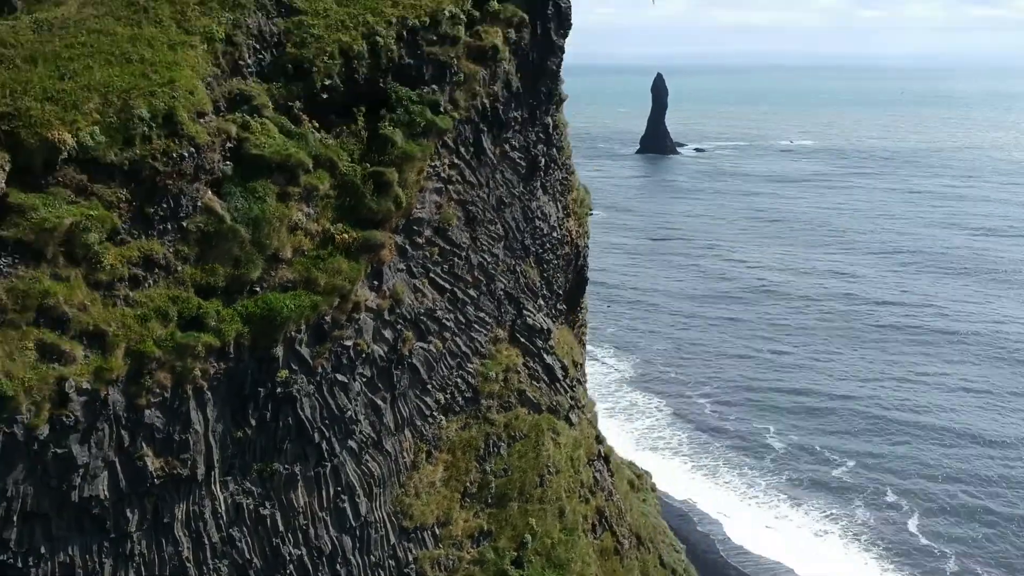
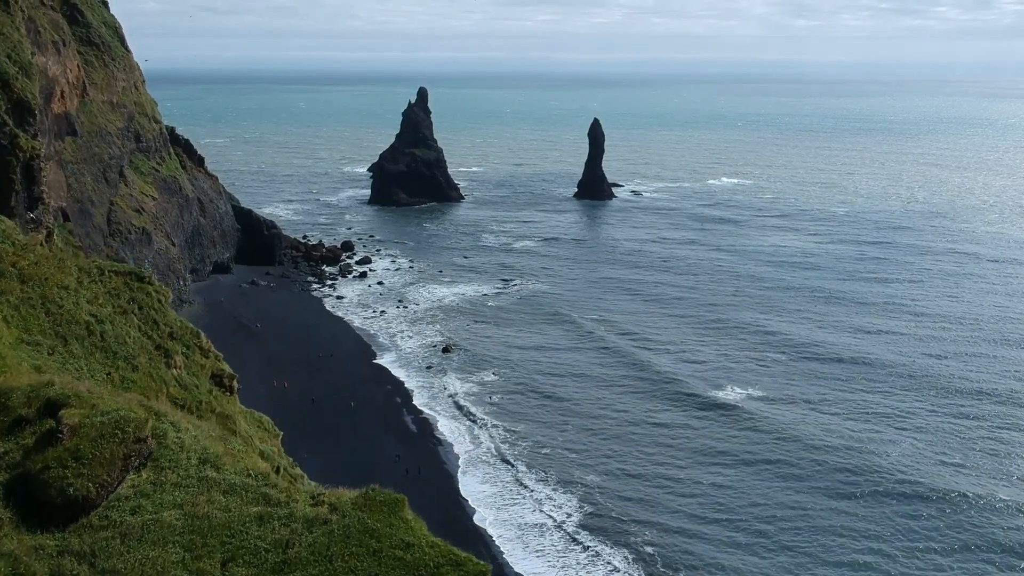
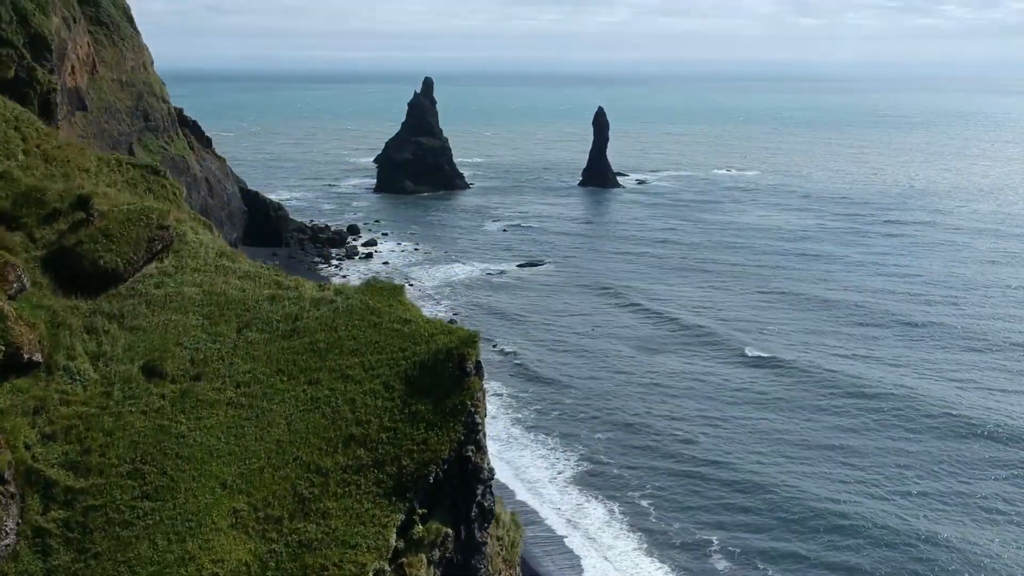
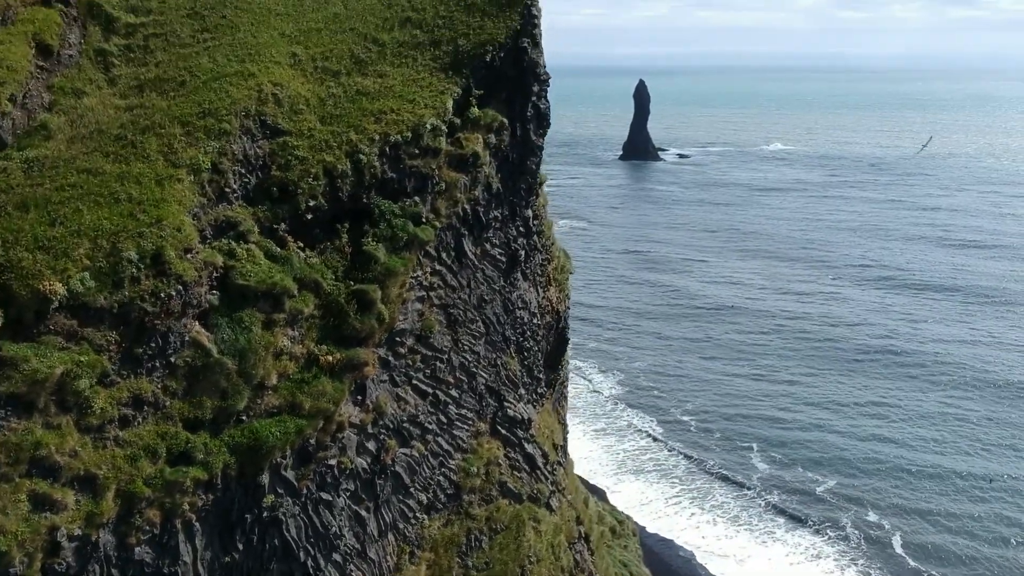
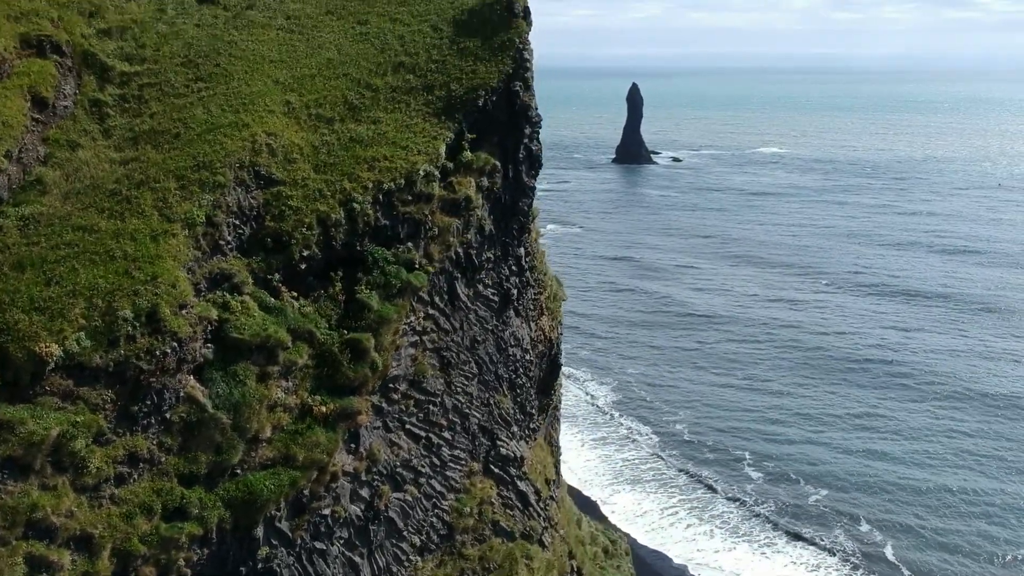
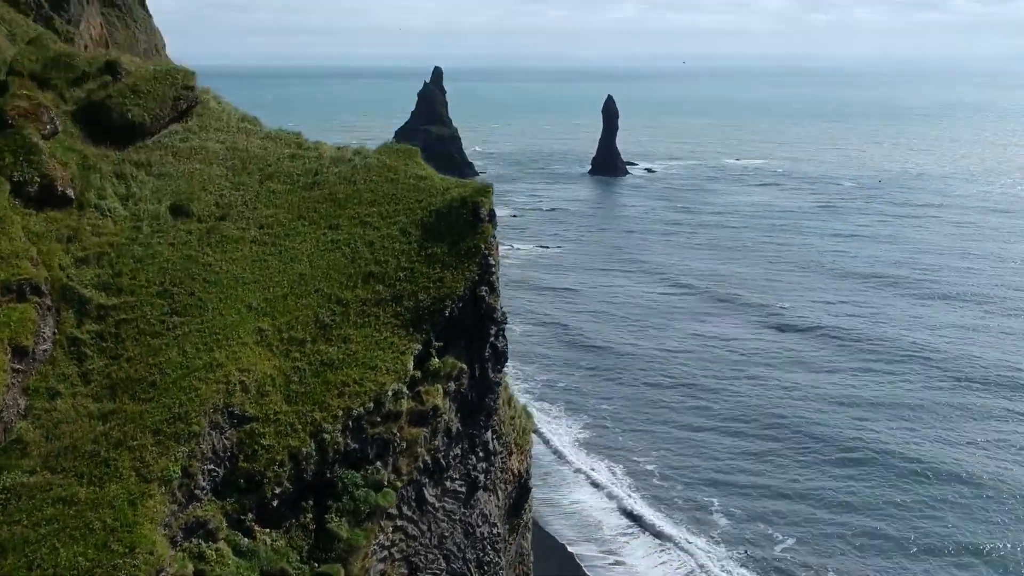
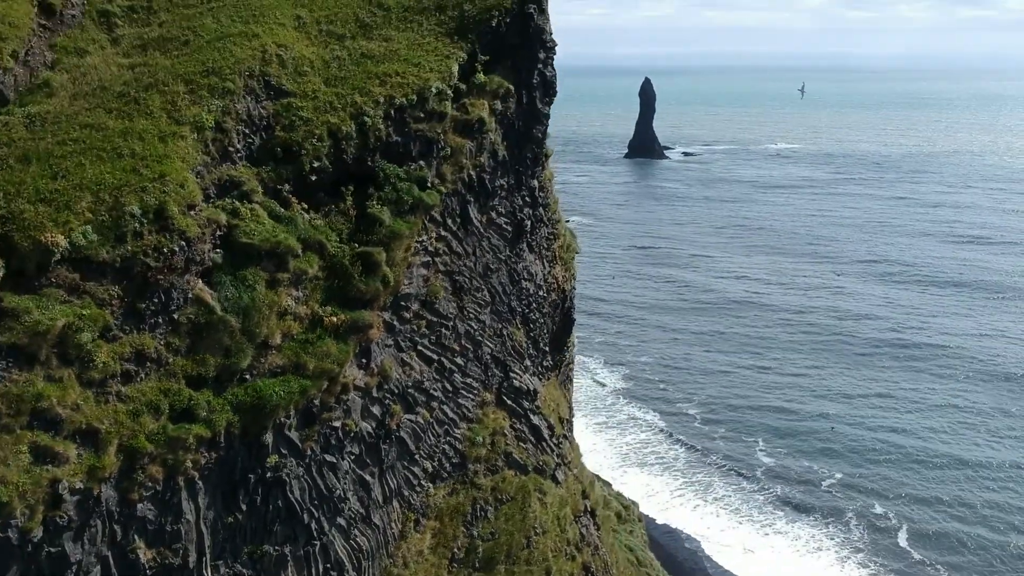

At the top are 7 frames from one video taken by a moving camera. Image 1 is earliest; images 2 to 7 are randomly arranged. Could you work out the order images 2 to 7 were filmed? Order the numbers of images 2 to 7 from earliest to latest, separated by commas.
7, 4, 5, 6, 3, 2
